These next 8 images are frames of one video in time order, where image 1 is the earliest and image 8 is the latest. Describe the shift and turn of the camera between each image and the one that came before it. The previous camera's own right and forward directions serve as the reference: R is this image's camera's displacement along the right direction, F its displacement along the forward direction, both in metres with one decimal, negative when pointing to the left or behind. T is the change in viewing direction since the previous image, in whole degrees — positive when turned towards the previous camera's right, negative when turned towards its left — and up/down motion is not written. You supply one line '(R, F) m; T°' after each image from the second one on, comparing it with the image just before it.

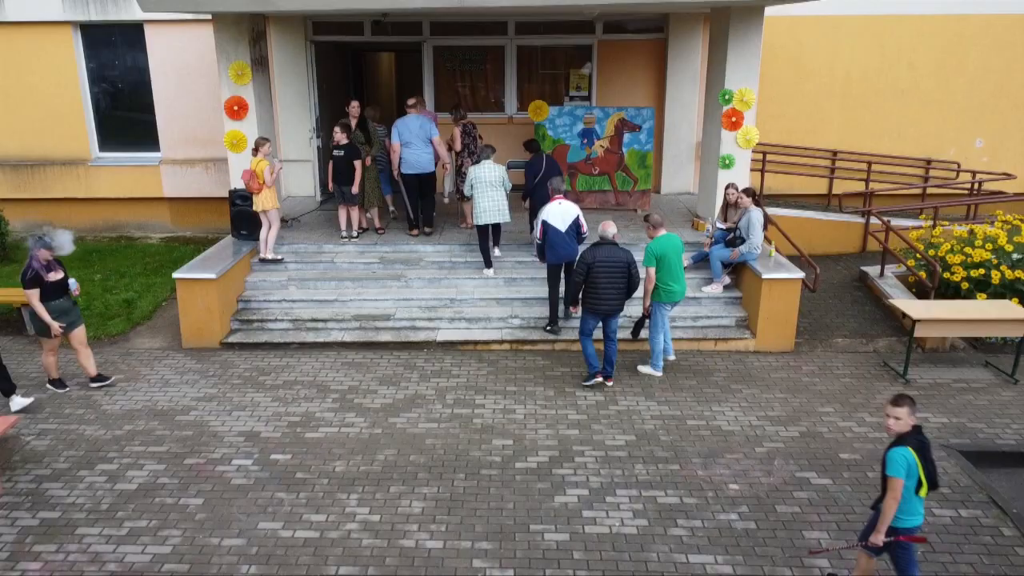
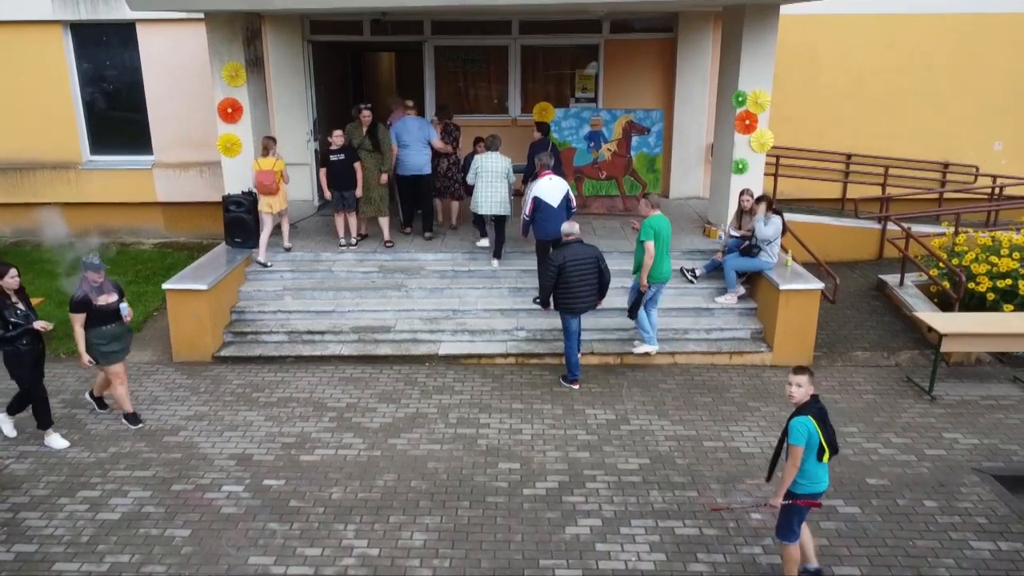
(0.0, +0.3) m; 0°
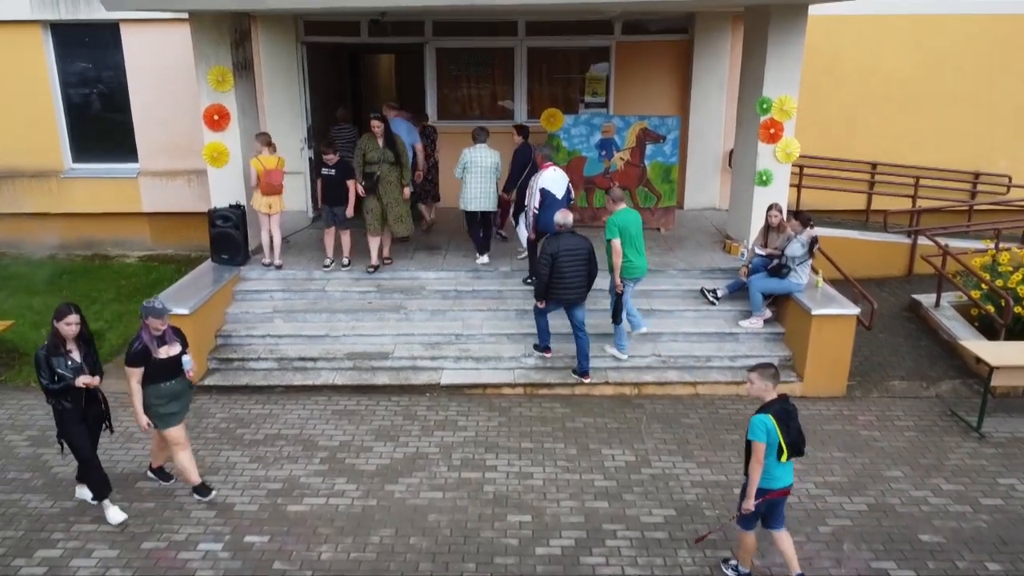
(-0.1, +0.6) m; 0°
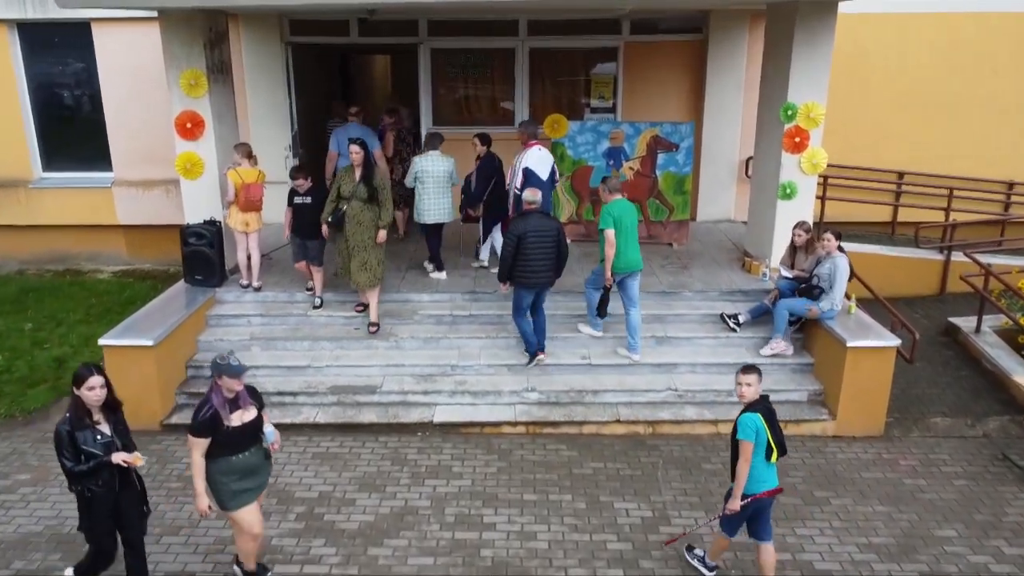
(0.0, +0.7) m; 0°
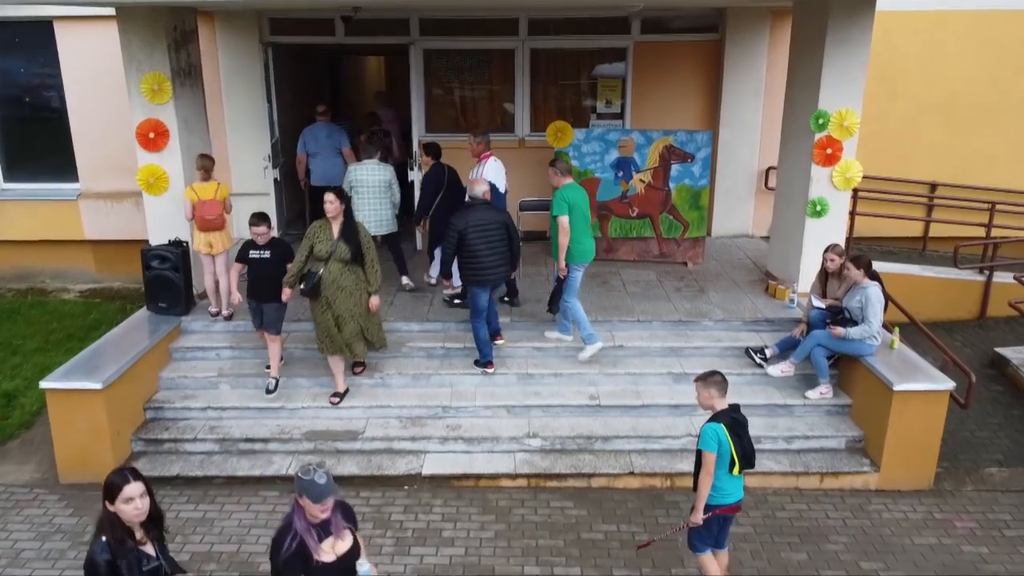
(0.0, +0.8) m; 0°
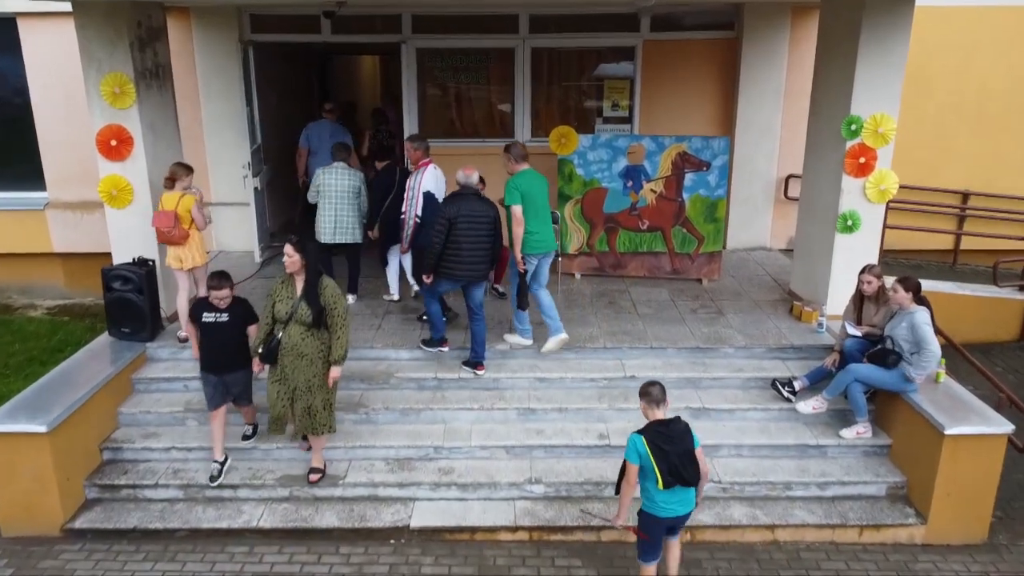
(0.0, +0.6) m; 0°
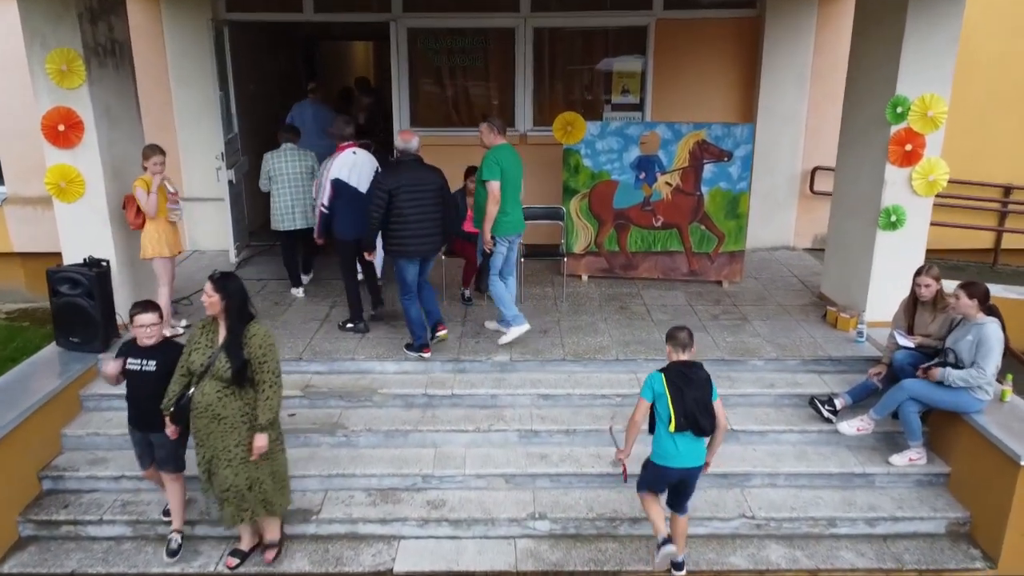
(0.0, +0.7) m; 0°
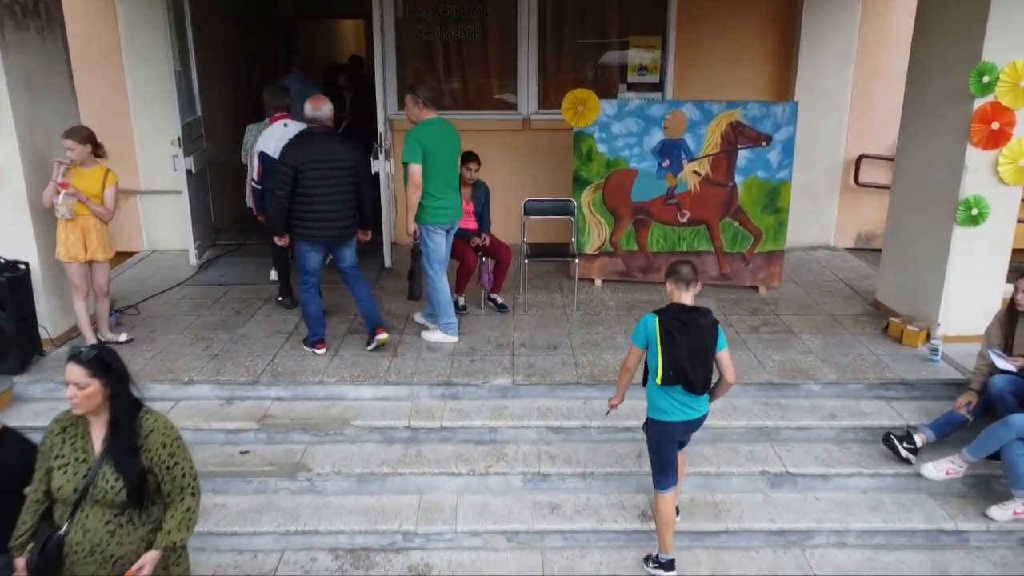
(0.0, +0.9) m; 0°
